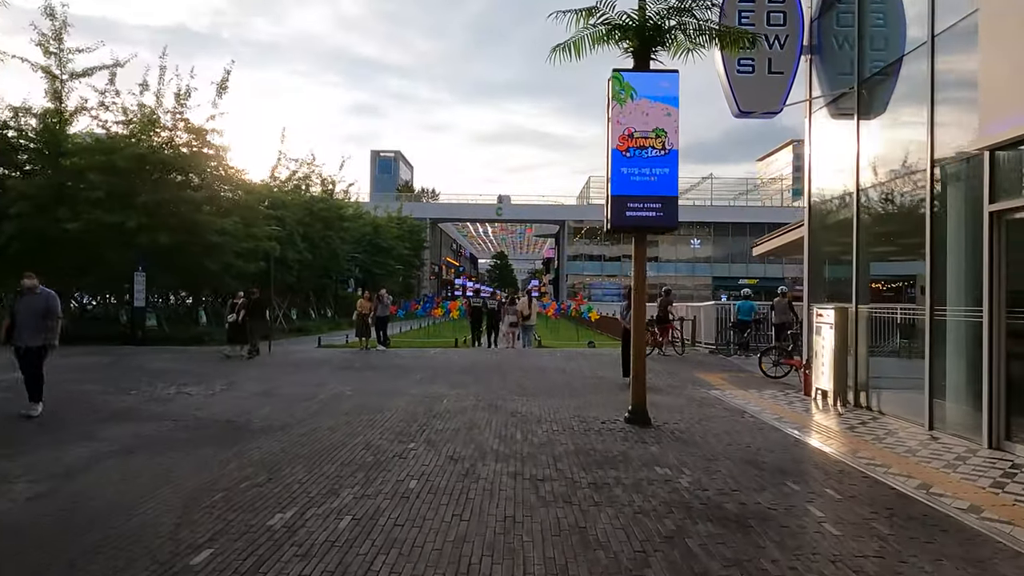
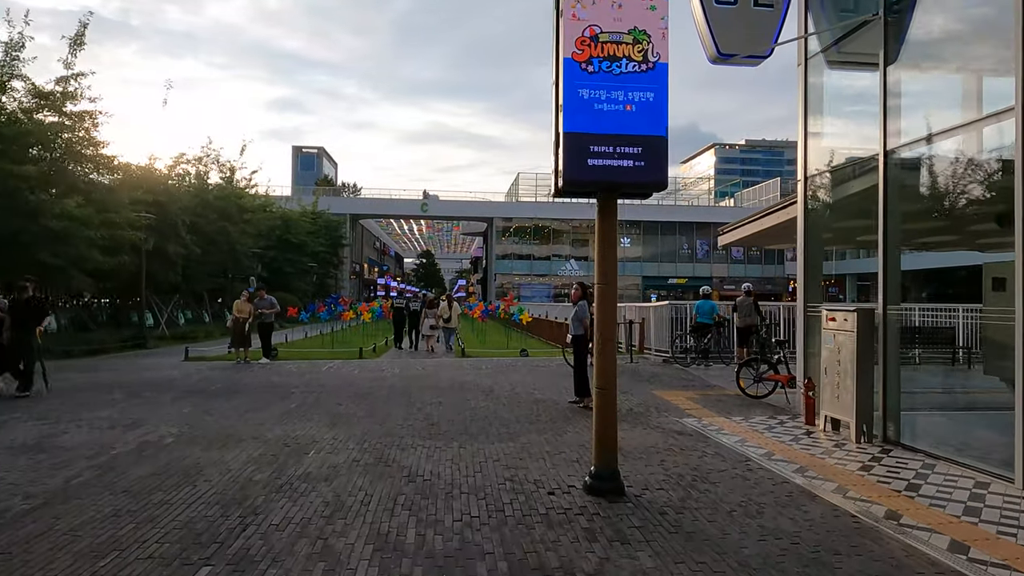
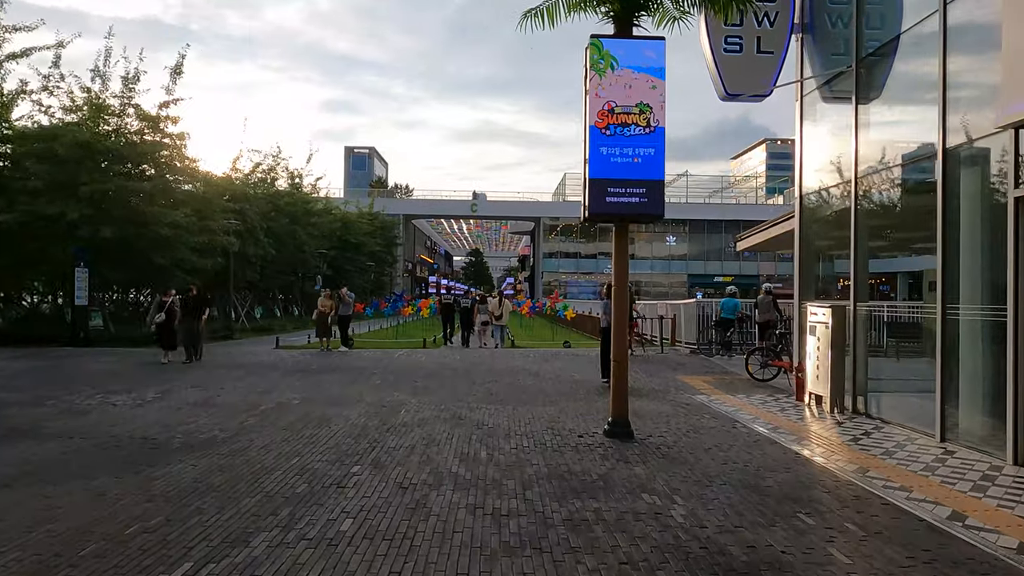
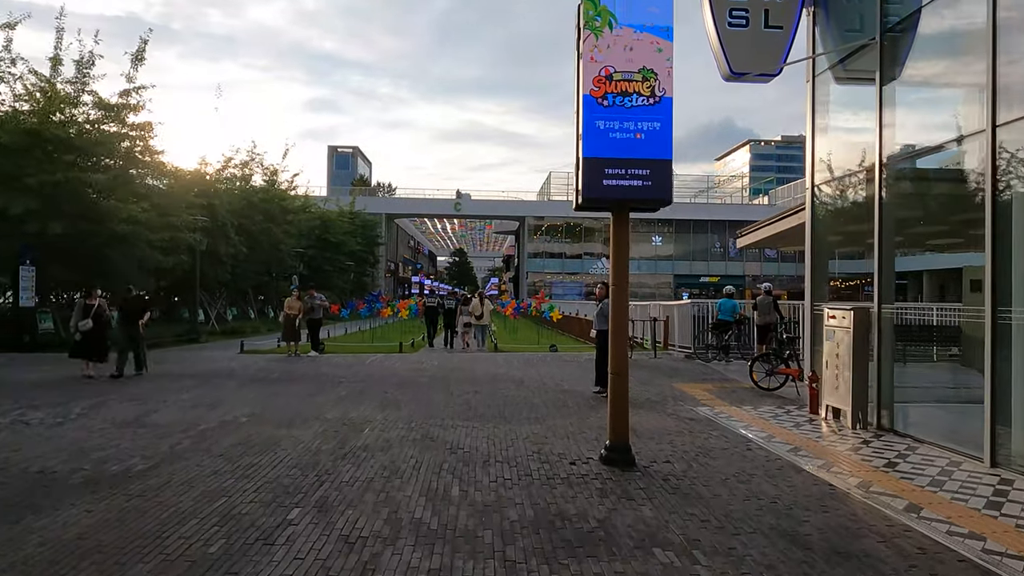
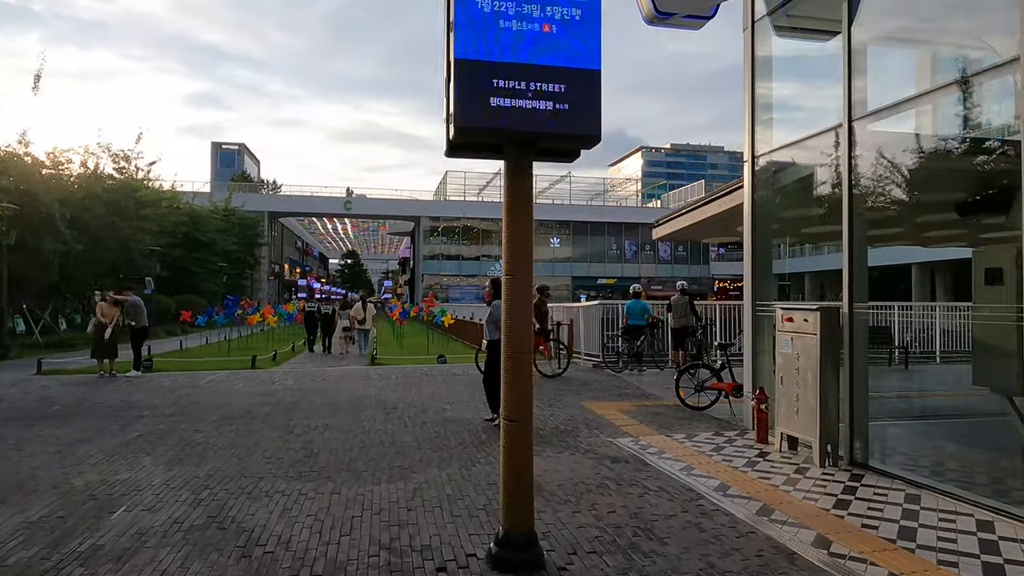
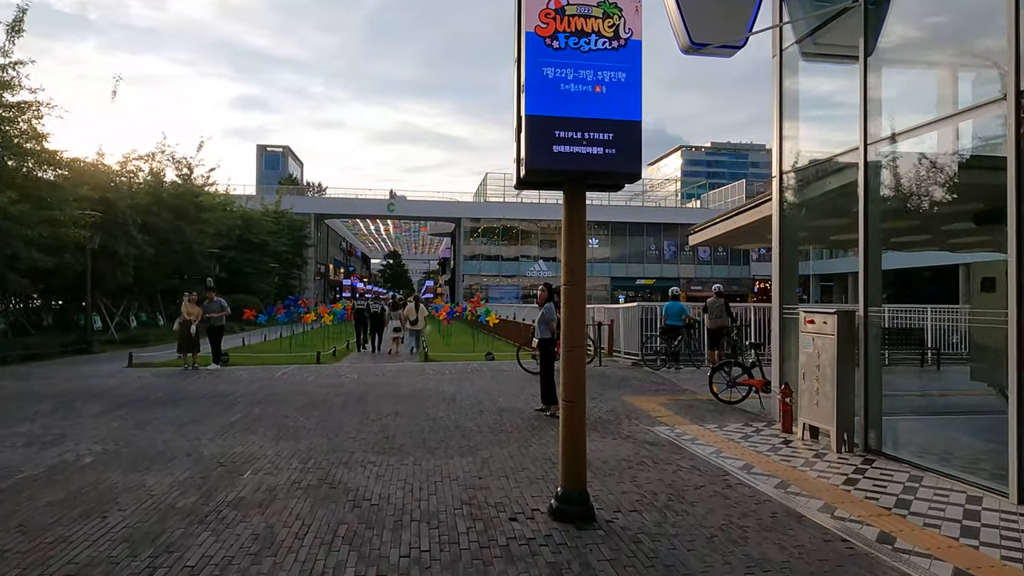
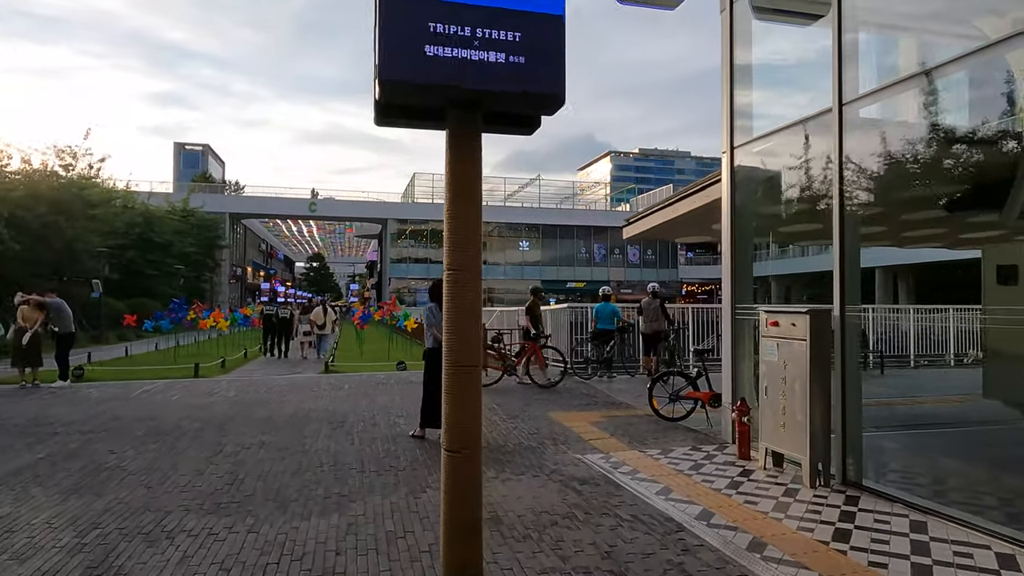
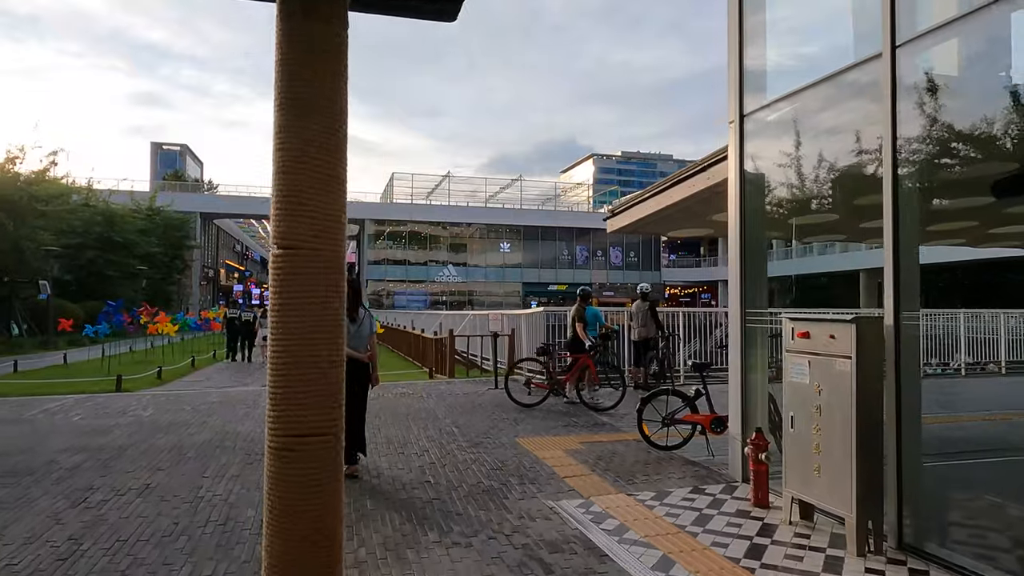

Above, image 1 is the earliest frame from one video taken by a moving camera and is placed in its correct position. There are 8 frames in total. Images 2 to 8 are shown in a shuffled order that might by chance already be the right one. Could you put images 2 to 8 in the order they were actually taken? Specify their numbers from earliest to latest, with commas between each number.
3, 4, 2, 6, 5, 7, 8
